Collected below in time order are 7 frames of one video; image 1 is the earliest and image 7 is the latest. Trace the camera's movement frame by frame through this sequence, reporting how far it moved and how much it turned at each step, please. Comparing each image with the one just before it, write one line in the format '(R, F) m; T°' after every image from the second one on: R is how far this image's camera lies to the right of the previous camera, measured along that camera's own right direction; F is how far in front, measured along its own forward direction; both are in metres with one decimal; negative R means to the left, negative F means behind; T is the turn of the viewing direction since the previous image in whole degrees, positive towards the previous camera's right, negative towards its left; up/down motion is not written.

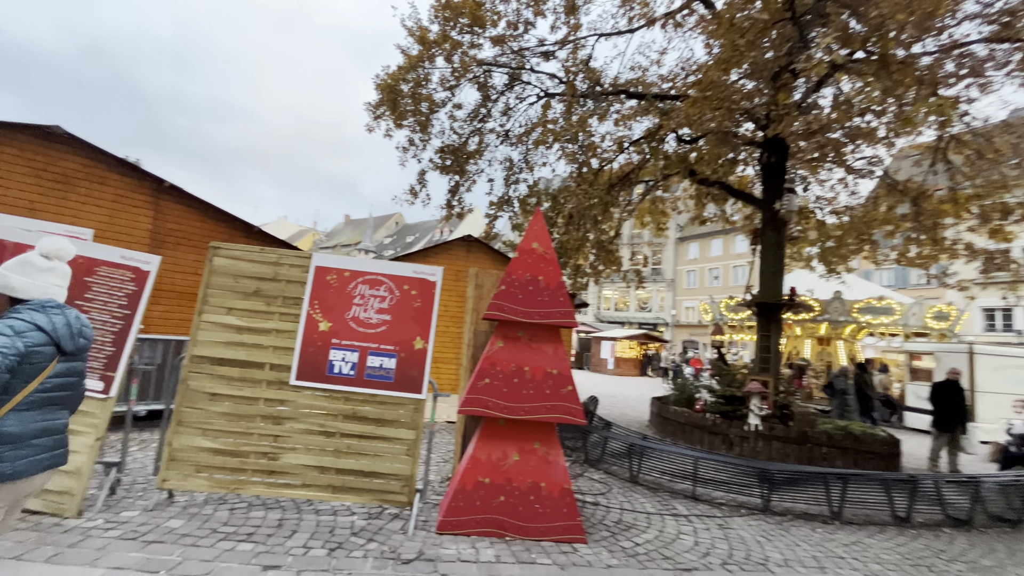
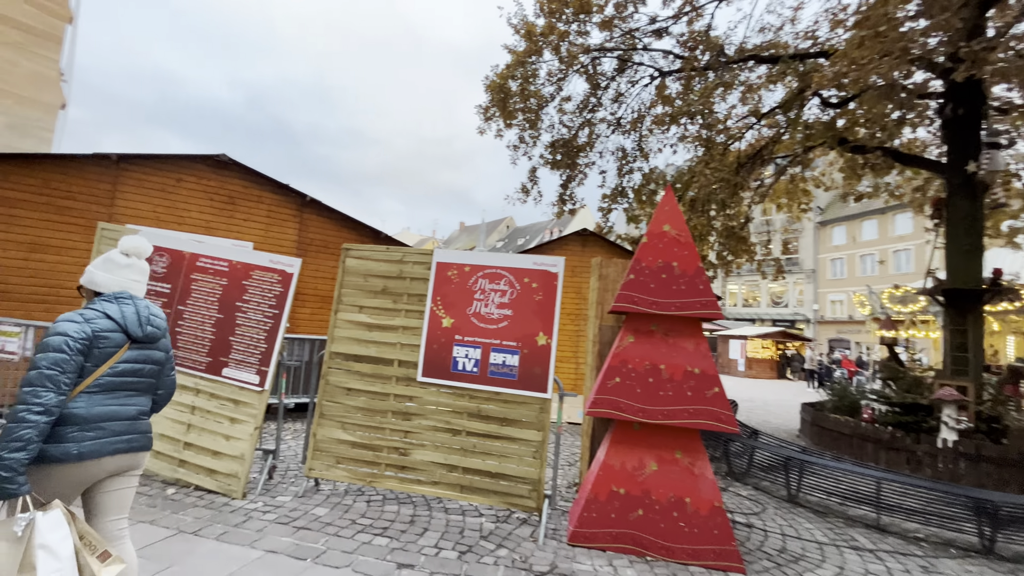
(-0.1, +0.2) m; -13°
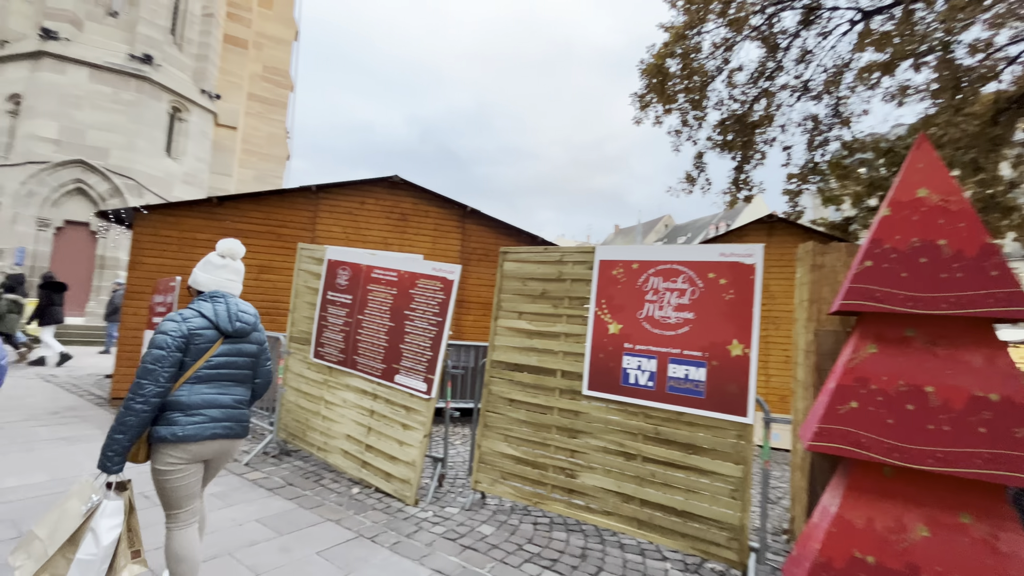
(-0.1, +0.4) m; -19°
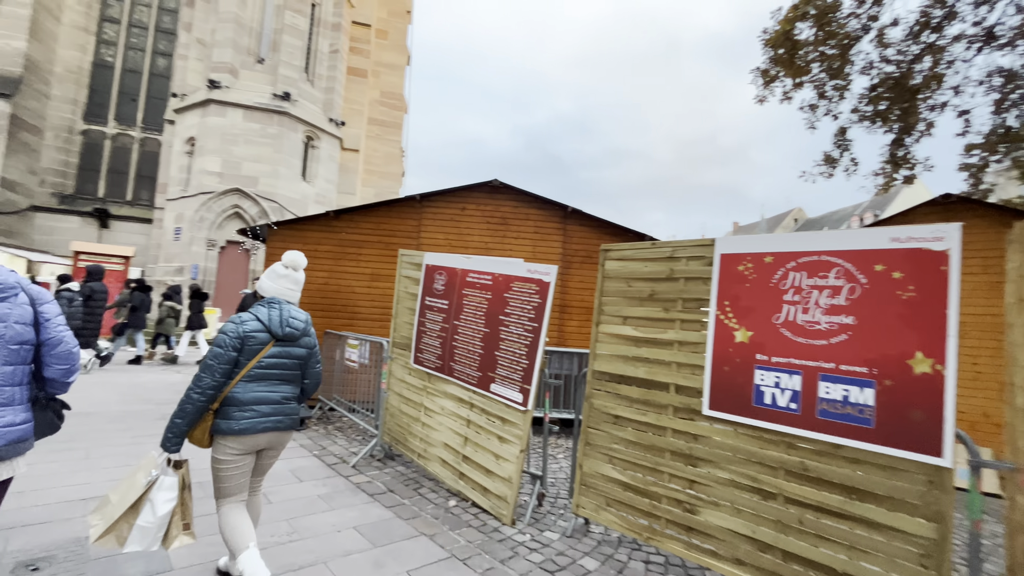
(0.0, +0.3) m; -13°
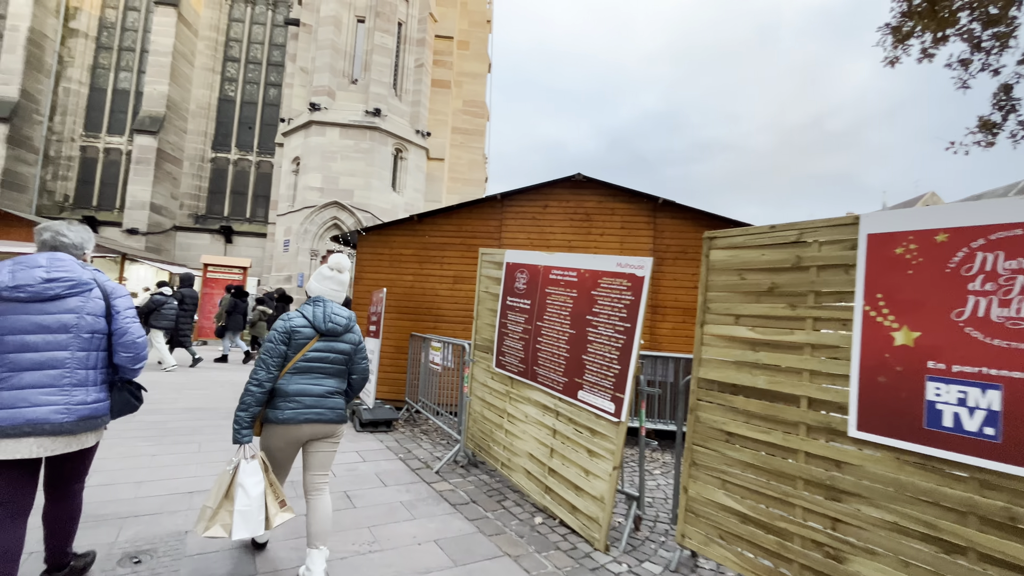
(0.0, +0.3) m; -10°
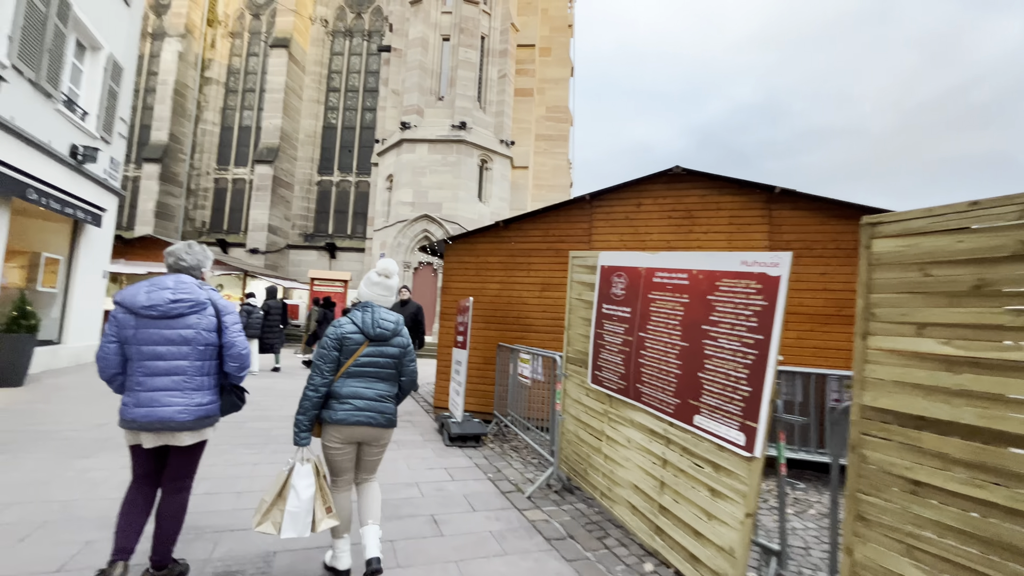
(-0.1, +0.4) m; -10°
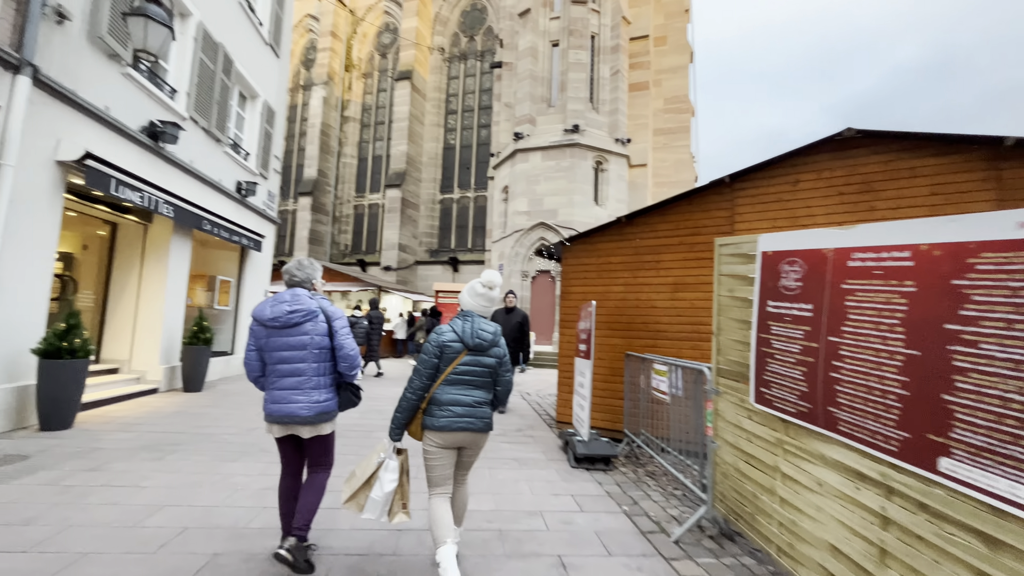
(-0.1, +0.5) m; -14°
